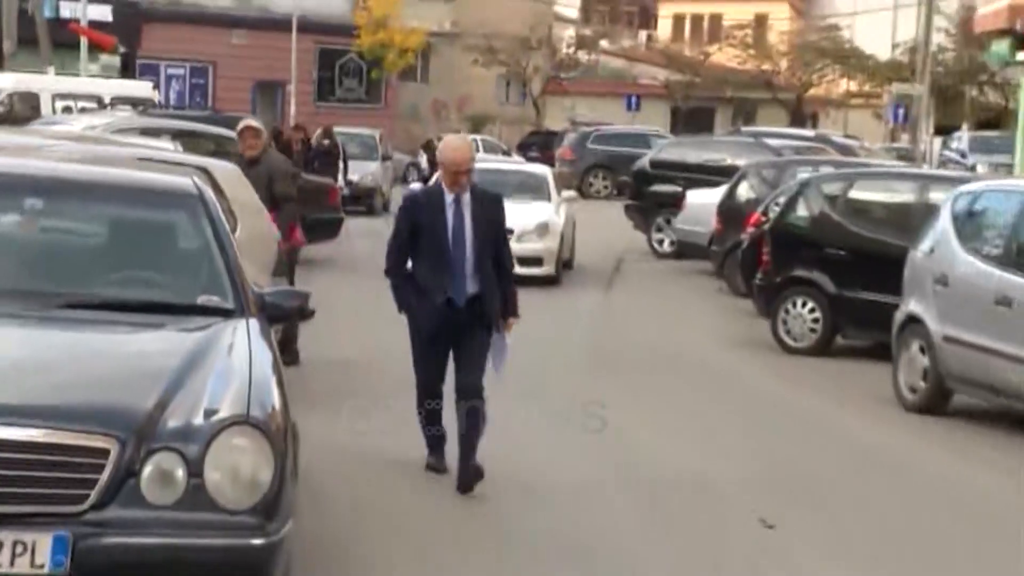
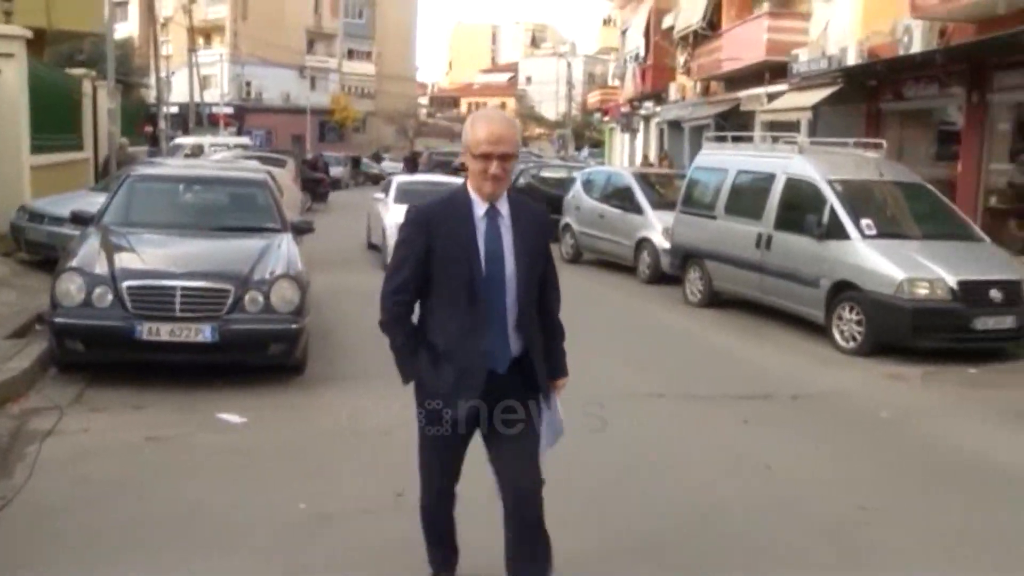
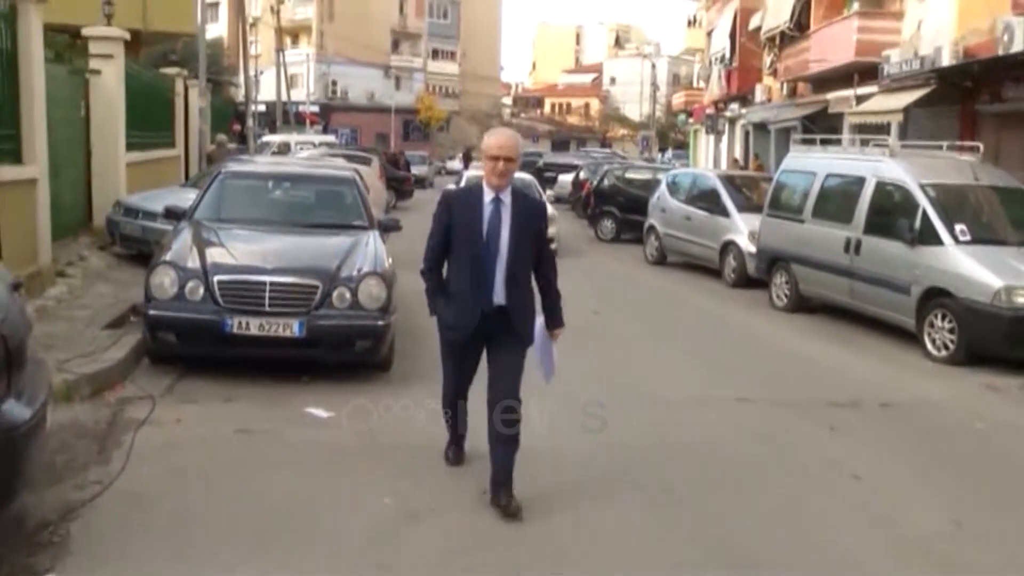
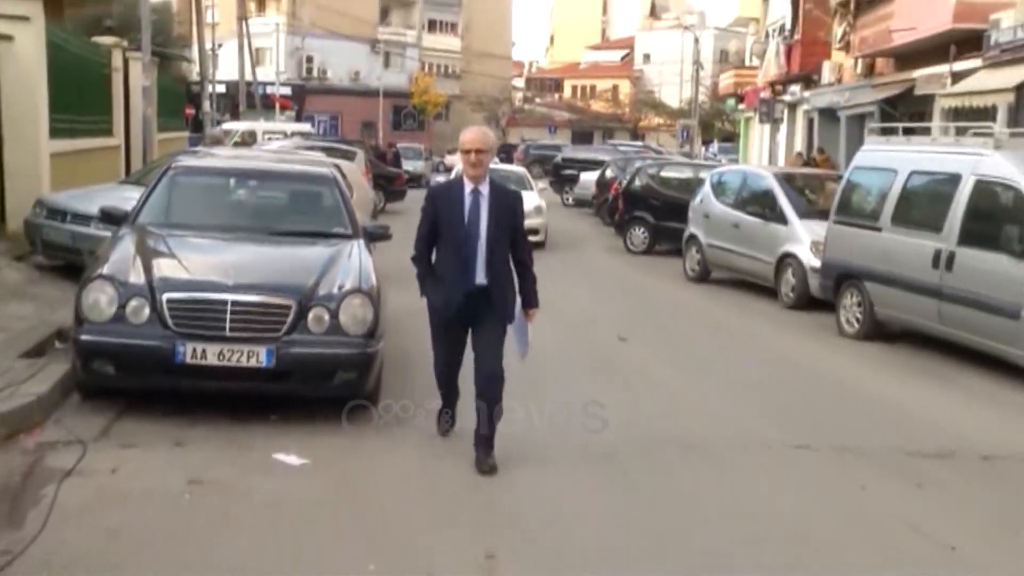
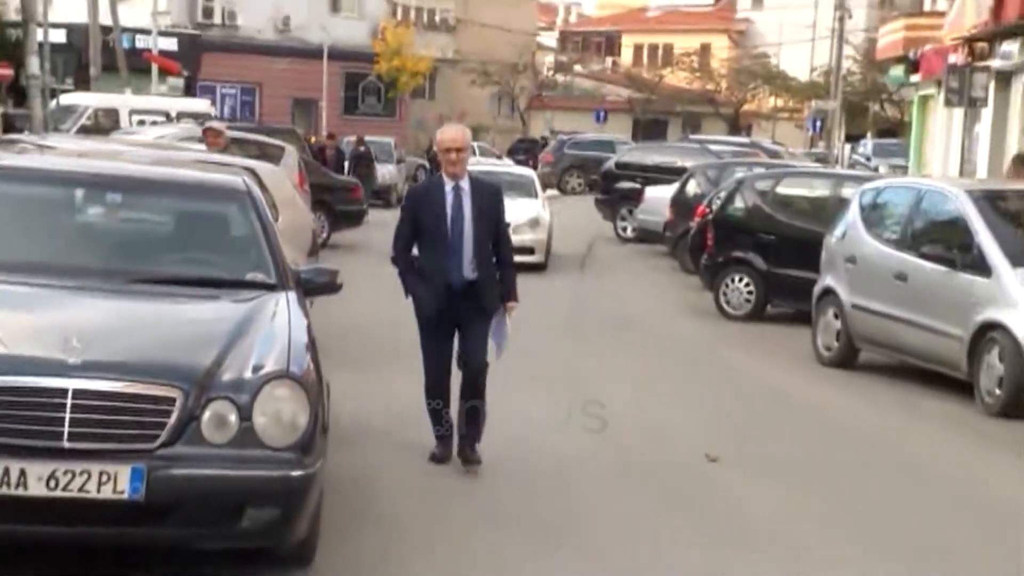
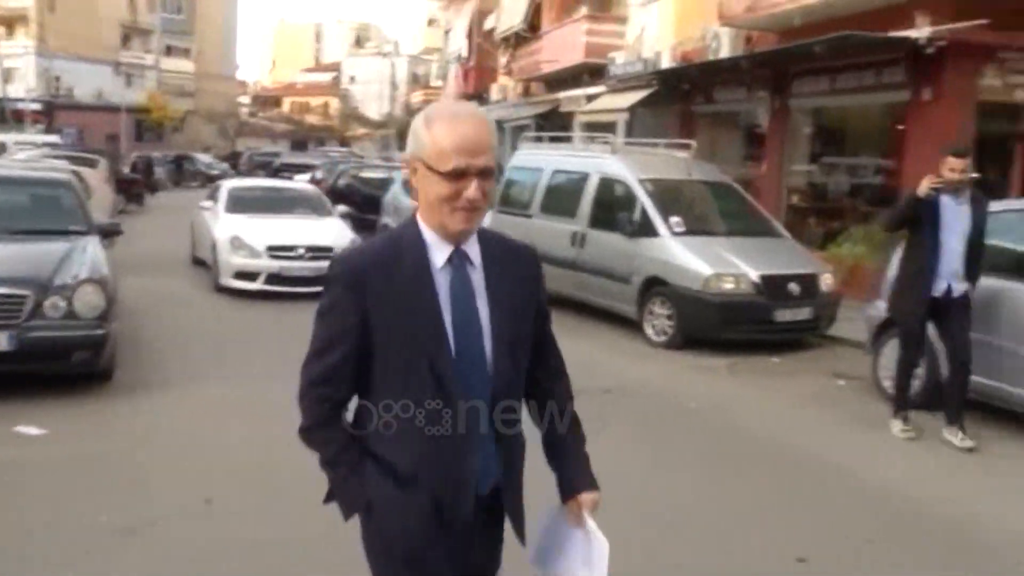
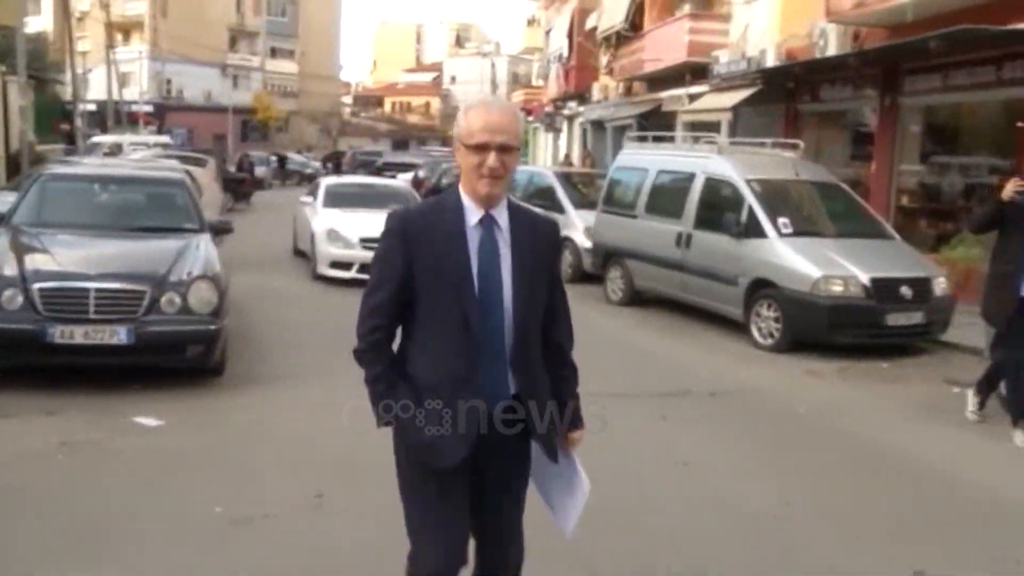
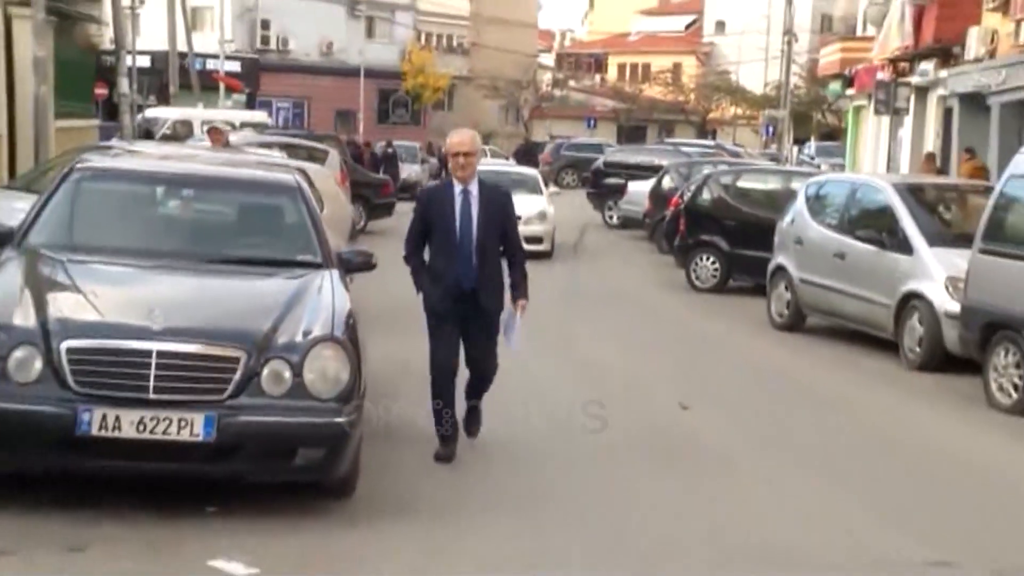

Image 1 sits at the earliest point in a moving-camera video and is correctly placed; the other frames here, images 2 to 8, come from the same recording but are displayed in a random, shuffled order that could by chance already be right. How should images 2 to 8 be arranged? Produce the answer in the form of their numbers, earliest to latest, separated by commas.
5, 8, 4, 3, 2, 7, 6
